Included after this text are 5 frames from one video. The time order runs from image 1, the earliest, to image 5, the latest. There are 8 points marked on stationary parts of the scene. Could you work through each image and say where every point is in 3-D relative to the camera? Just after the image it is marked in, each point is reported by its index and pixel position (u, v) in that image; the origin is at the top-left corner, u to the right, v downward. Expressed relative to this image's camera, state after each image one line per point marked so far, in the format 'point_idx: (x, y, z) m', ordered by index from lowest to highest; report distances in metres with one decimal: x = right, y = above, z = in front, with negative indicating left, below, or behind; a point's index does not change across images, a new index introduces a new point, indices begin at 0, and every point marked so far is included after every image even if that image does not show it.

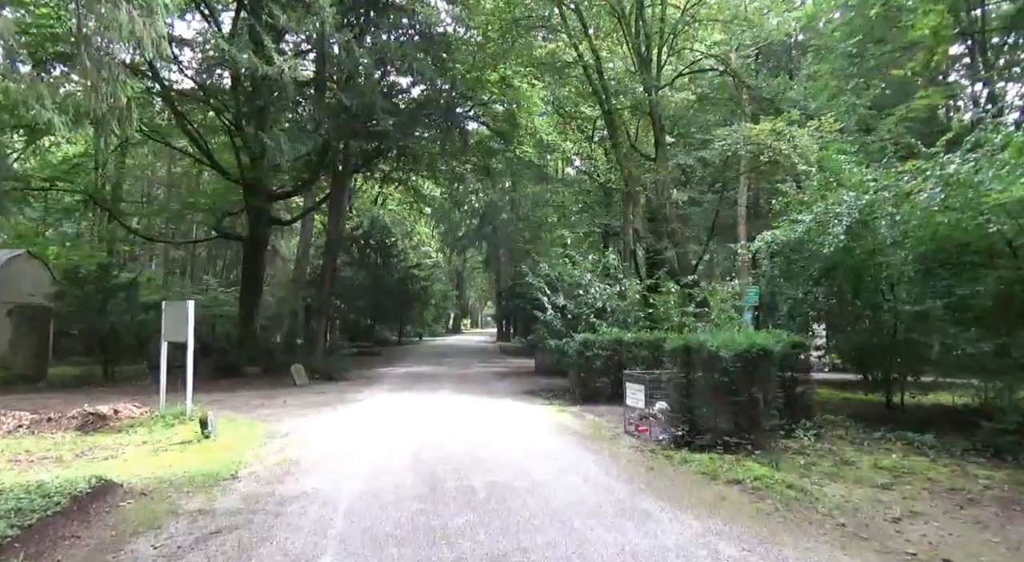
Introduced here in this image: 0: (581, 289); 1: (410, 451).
0: (+1.6, -0.2, +15.0) m
1: (-1.3, -2.2, +8.4) m
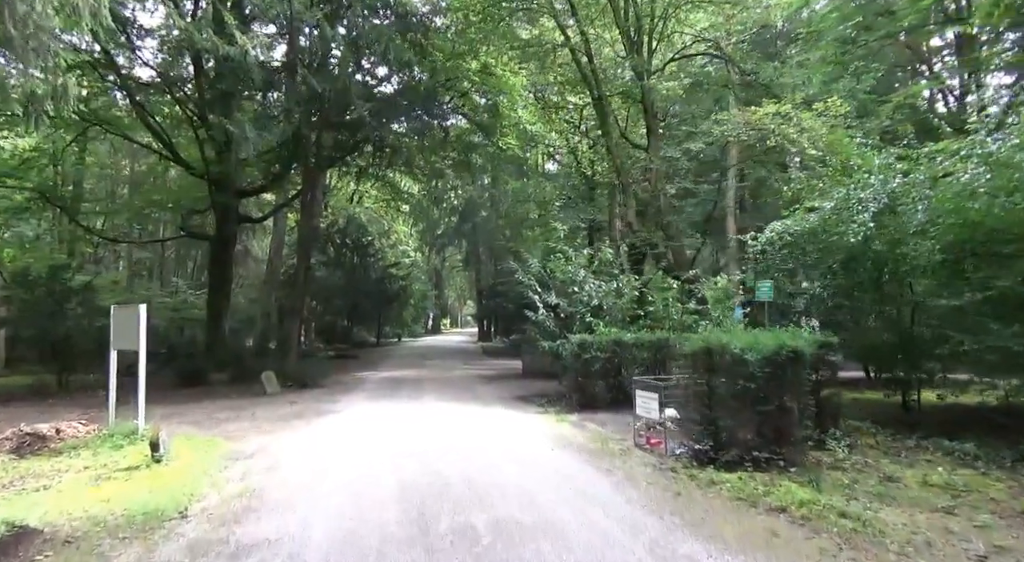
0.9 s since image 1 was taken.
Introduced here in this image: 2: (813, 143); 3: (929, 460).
0: (+1.3, -0.1, +14.0) m
1: (-1.3, -2.2, +7.3) m
2: (+6.3, +2.9, +13.7) m
3: (+5.1, -2.2, +8.1) m
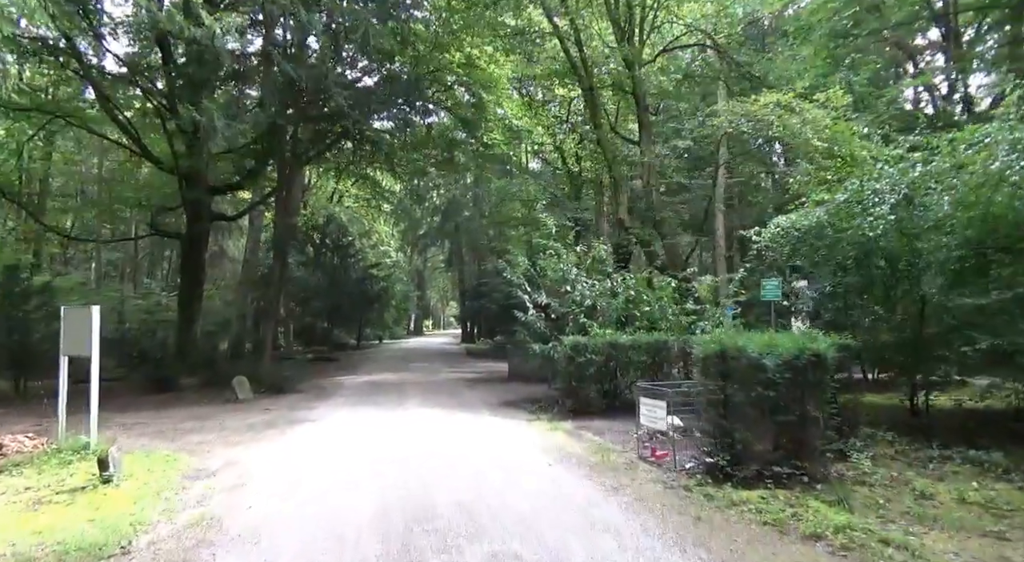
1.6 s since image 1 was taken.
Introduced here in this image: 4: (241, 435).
0: (+1.1, -0.1, +13.2) m
1: (-1.3, -2.1, +6.4) m
2: (+6.0, +2.9, +13.1) m
3: (+5.0, -2.1, +7.4) m
4: (-4.3, -2.4, +10.5) m
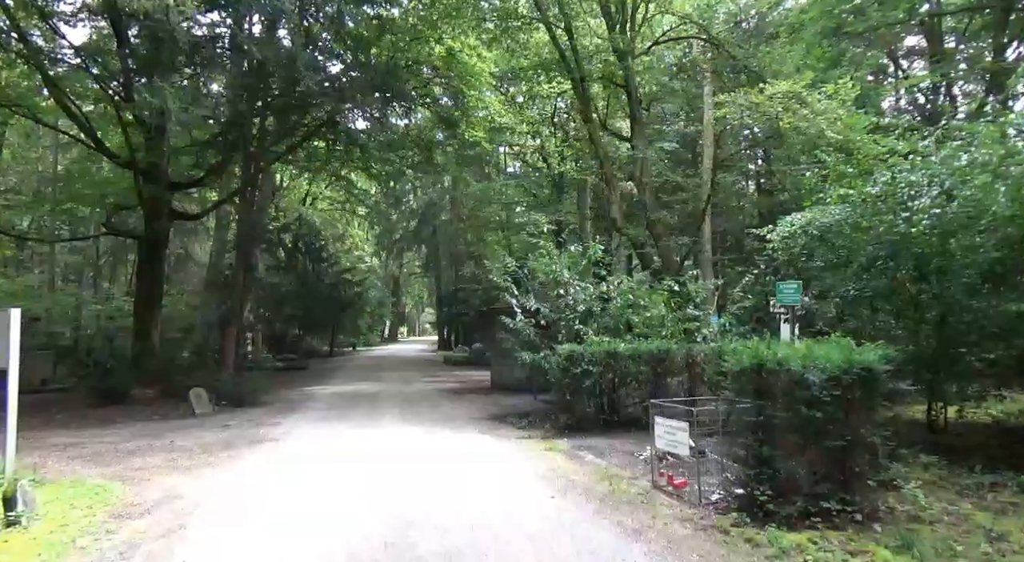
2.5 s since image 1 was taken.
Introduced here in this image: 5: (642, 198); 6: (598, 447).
0: (+0.8, -0.1, +12.2) m
1: (-1.3, -2.1, +5.2) m
2: (+5.8, +2.8, +12.2) m
3: (+5.0, -2.2, +6.5) m
4: (-4.5, -2.4, +9.1) m
5: (+3.1, +2.0, +16.0) m
6: (+1.2, -2.3, +9.2) m
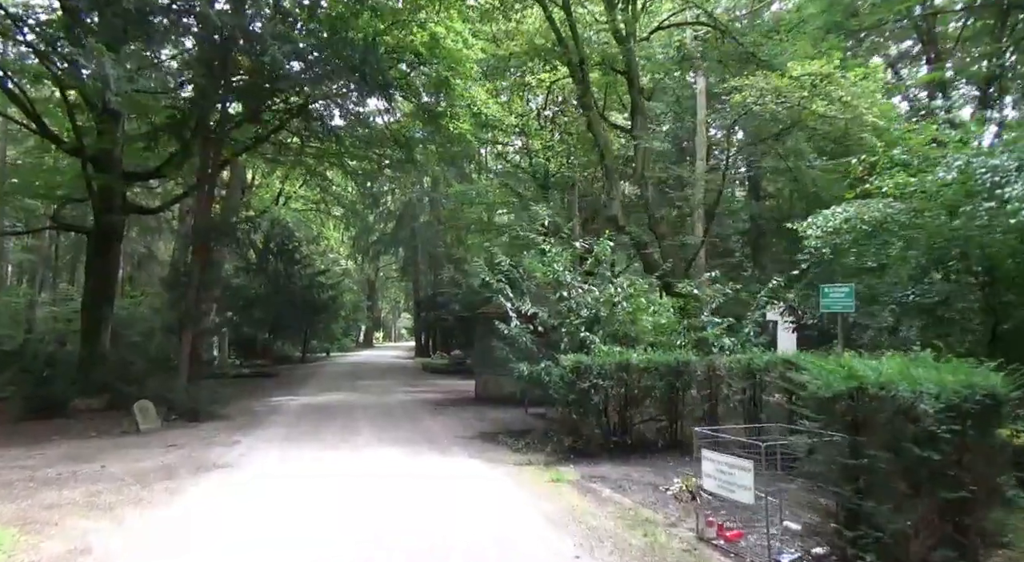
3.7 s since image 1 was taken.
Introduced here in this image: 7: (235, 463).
0: (+0.7, -0.2, +10.7) m
1: (-1.2, -2.0, +3.7) m
2: (+5.7, +2.7, +11.0) m
3: (+5.1, -2.2, +5.2) m
4: (-4.5, -2.4, +7.5) m
5: (+2.9, +1.9, +14.6) m
6: (+1.2, -2.3, +7.8) m
7: (-3.9, -2.5, +9.2) m
